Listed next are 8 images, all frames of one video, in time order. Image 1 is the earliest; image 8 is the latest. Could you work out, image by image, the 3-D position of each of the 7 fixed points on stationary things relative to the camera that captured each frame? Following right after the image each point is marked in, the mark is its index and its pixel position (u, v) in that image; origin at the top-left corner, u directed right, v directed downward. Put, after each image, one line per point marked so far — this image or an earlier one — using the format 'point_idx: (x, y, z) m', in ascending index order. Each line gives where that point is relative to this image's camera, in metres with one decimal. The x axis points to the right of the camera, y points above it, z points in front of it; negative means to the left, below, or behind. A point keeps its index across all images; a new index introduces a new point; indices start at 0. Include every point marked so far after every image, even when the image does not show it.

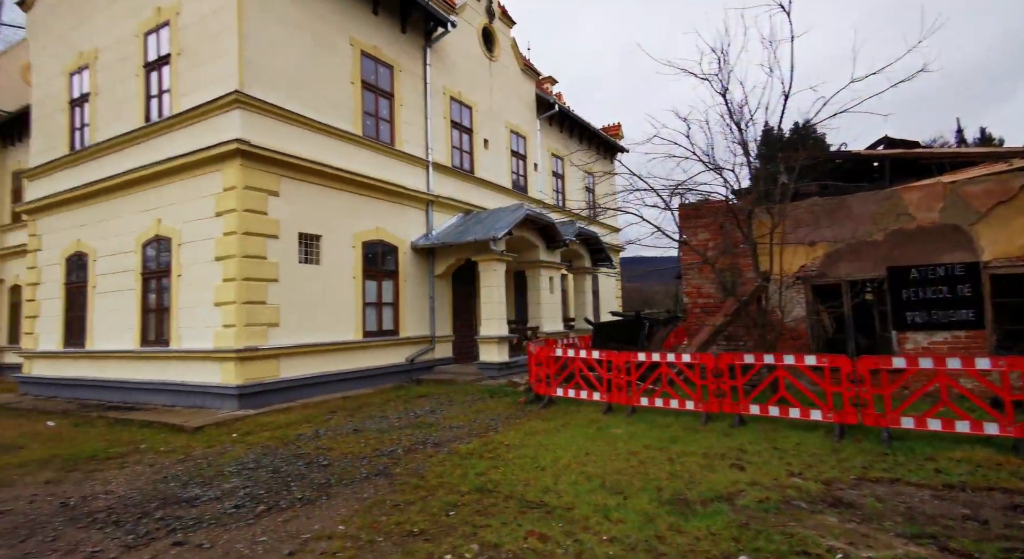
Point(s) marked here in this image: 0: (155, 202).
0: (-6.4, +1.4, +10.0) m
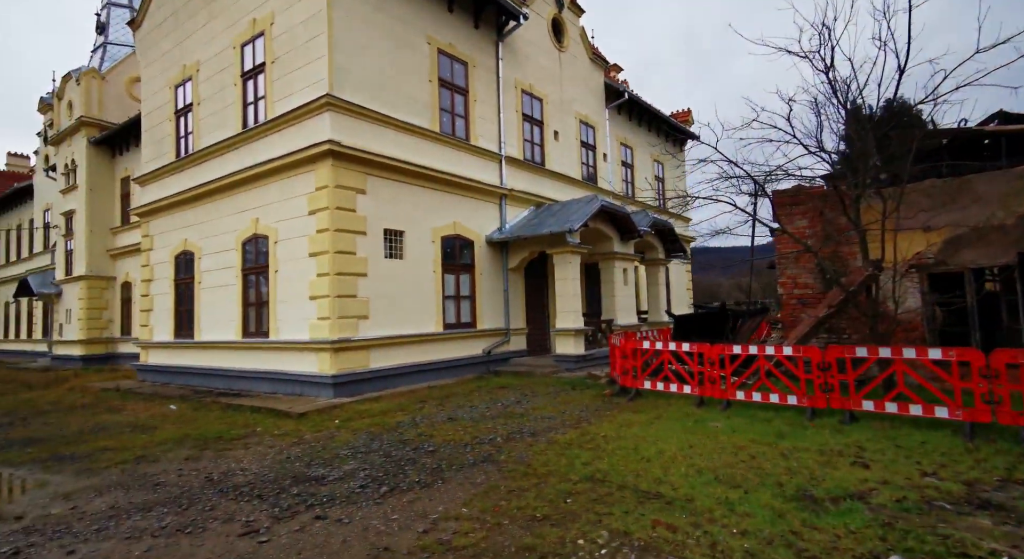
0: (-4.9, +1.5, +10.6) m
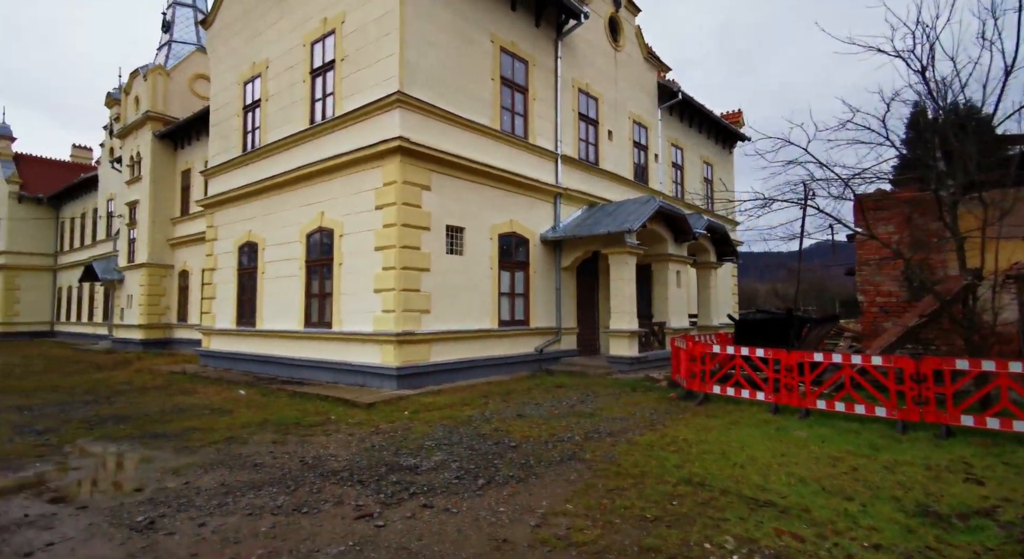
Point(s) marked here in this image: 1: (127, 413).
0: (-3.7, +1.6, +10.9) m
1: (-5.3, -1.9, +7.8) m
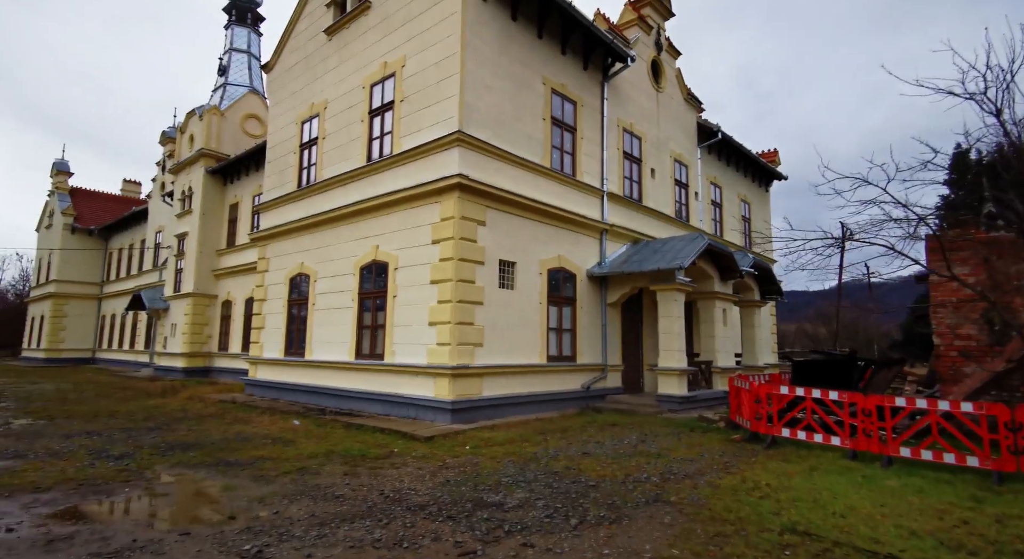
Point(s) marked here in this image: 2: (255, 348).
0: (-2.7, +1.0, +11.2) m
1: (-4.5, -2.3, +7.9) m
2: (-6.6, -1.8, +14.4) m
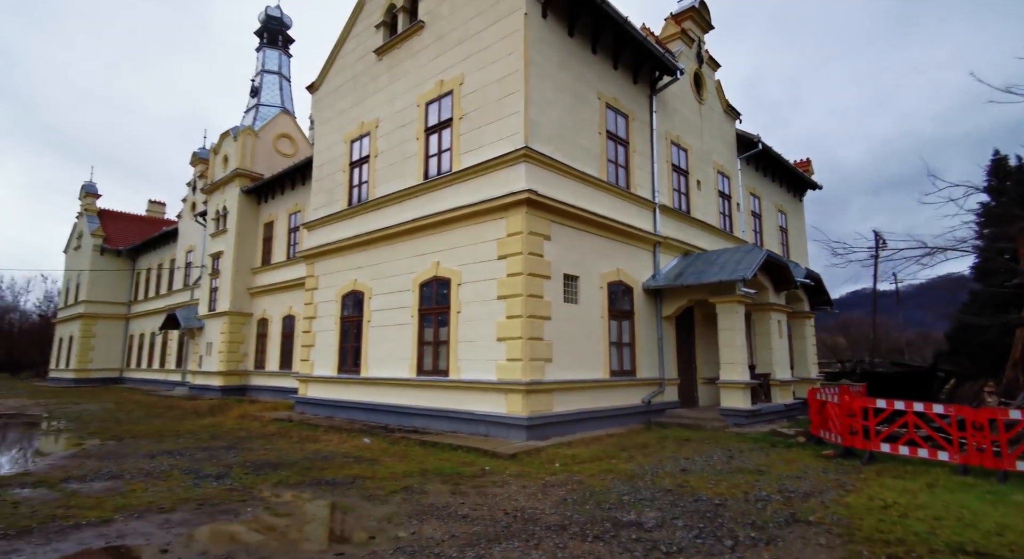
0: (-1.5, +0.7, +11.2) m
1: (-3.4, -2.6, +7.9) m
2: (-5.3, -2.2, +14.4) m
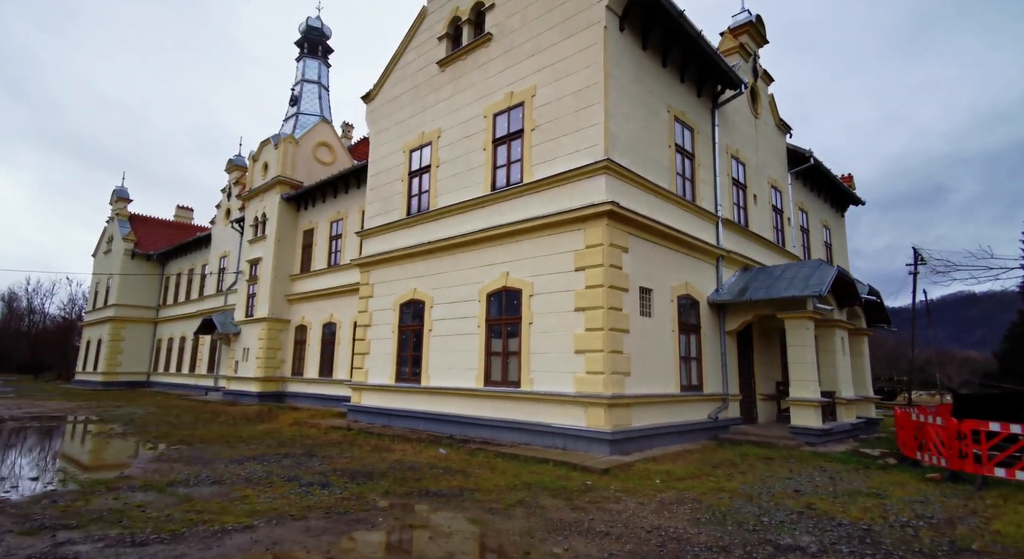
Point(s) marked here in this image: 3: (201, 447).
0: (-0.2, +0.4, +11.2) m
1: (-2.1, -2.7, +7.9) m
2: (-3.9, -2.4, +14.4) m
3: (-5.7, -3.1, +10.2) m
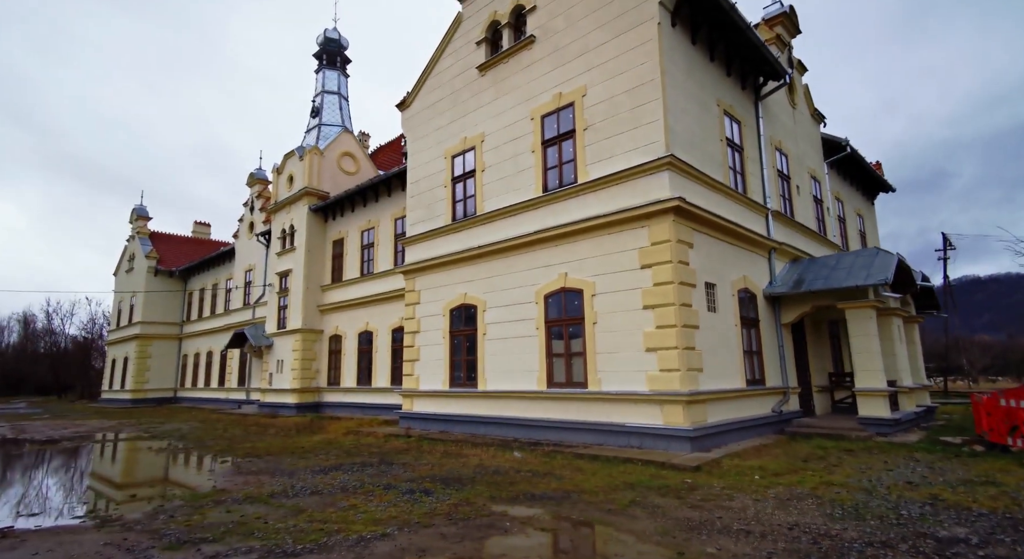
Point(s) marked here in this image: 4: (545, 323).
0: (+1.0, +0.4, +11.2) m
1: (-0.9, -2.8, +7.8) m
2: (-2.6, -2.6, +14.4) m
3: (-4.4, -3.3, +10.2) m
4: (+0.7, -0.9, +11.3) m
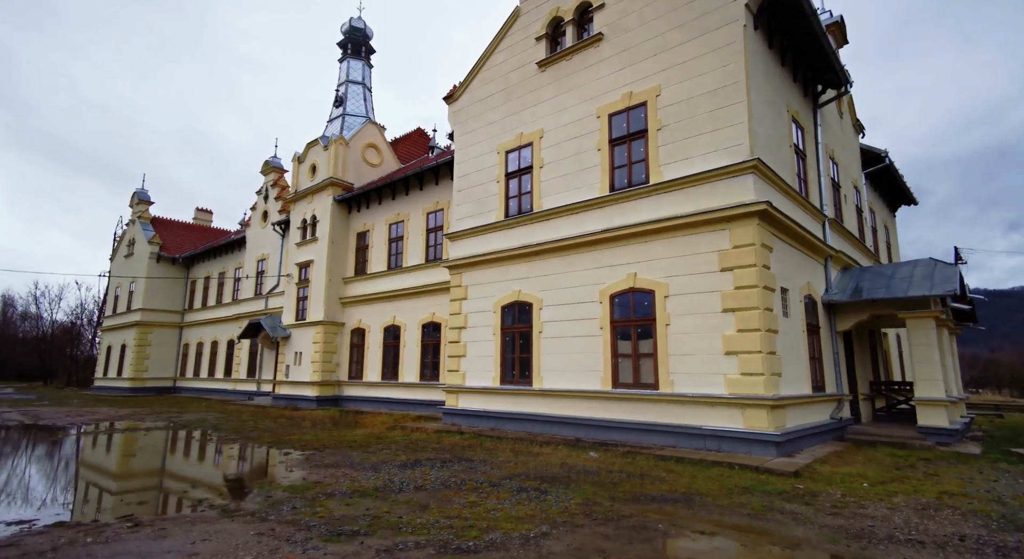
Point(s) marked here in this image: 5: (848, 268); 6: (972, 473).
0: (+2.3, +0.4, +11.1) m
1: (+0.5, -2.7, +7.7) m
2: (-1.4, -2.5, +14.3) m
3: (-3.1, -3.1, +10.1) m
4: (+2.0, -0.9, +11.2) m
5: (+8.3, +0.3, +13.8) m
6: (+6.2, -2.6, +7.6) m
